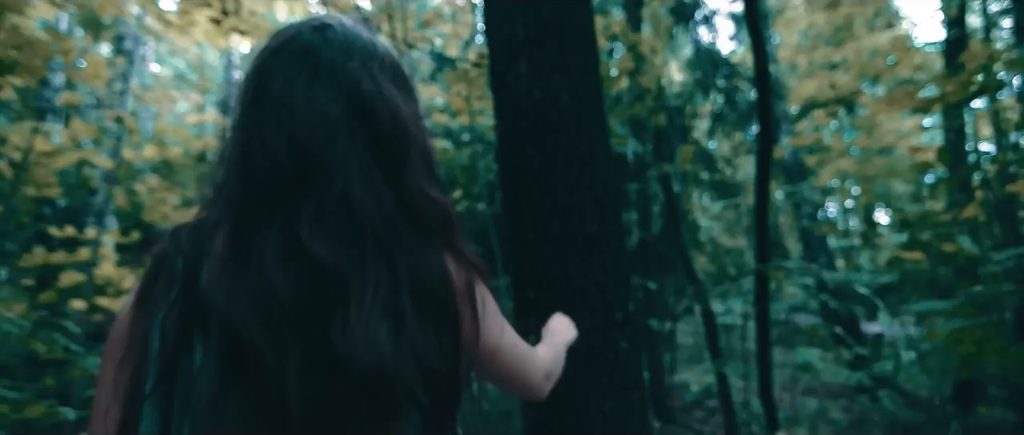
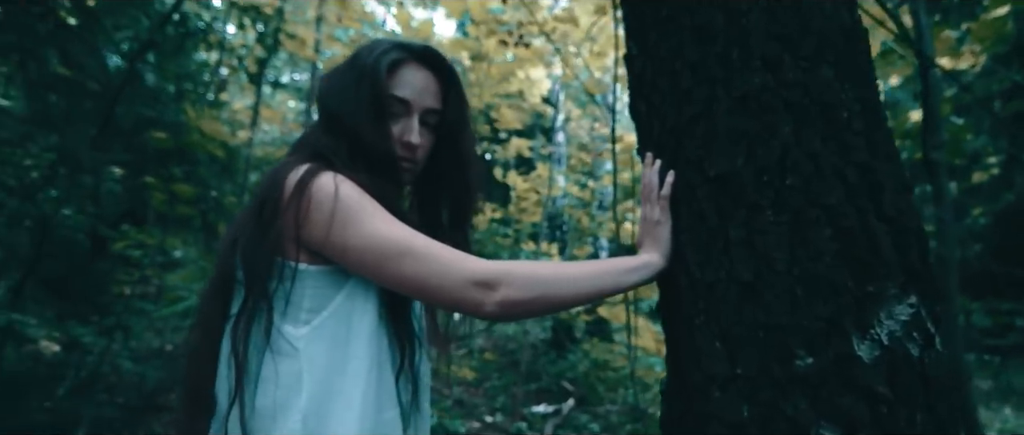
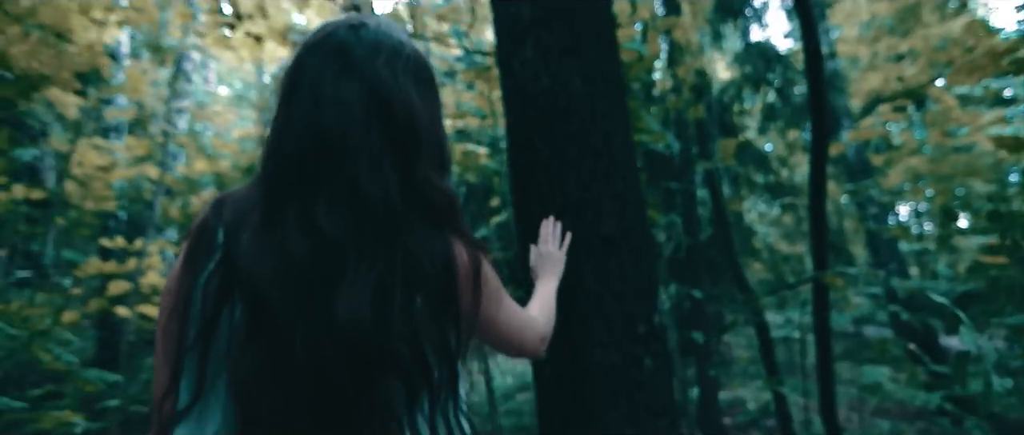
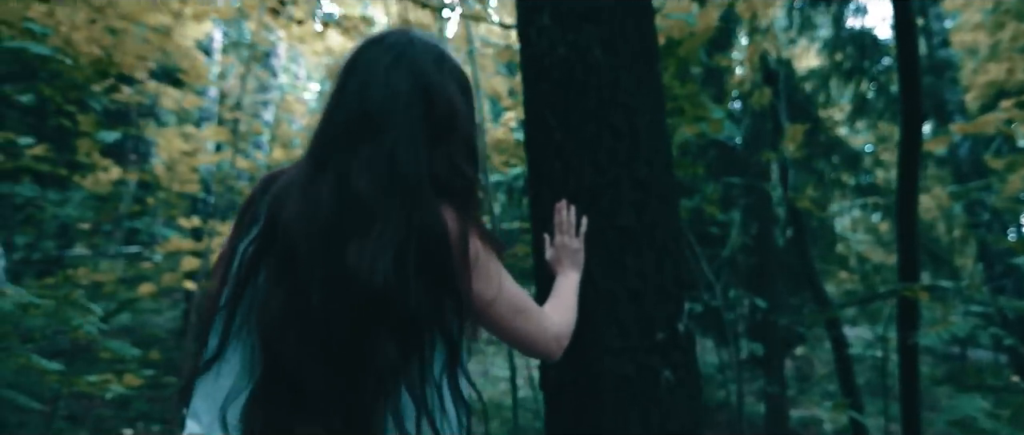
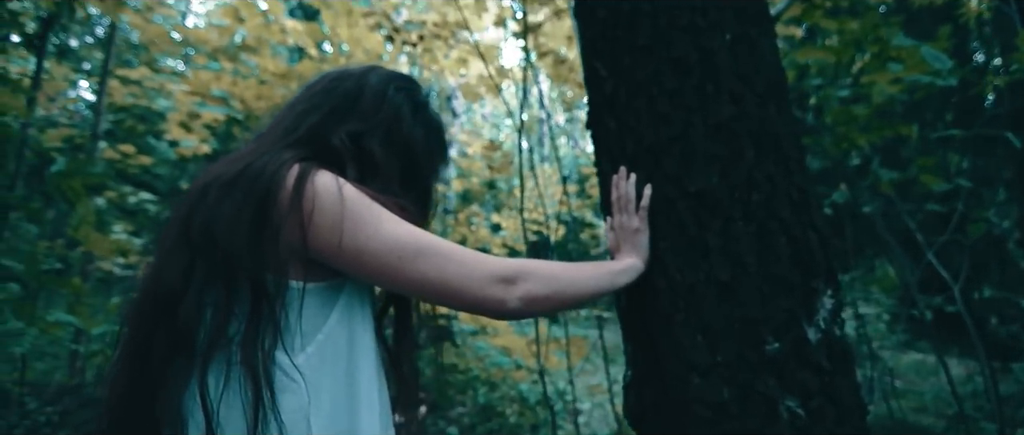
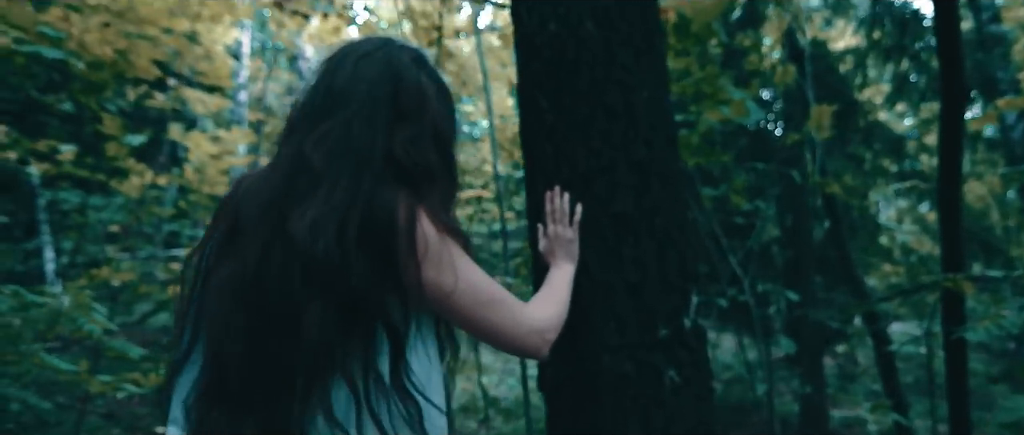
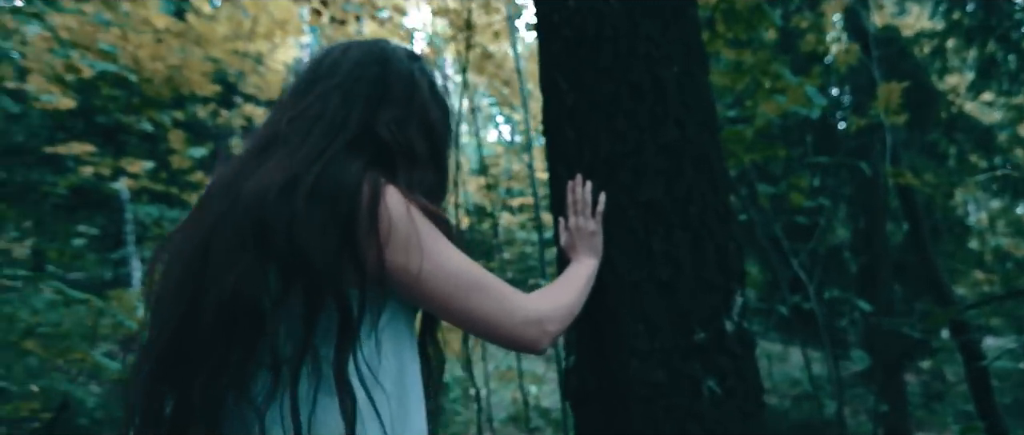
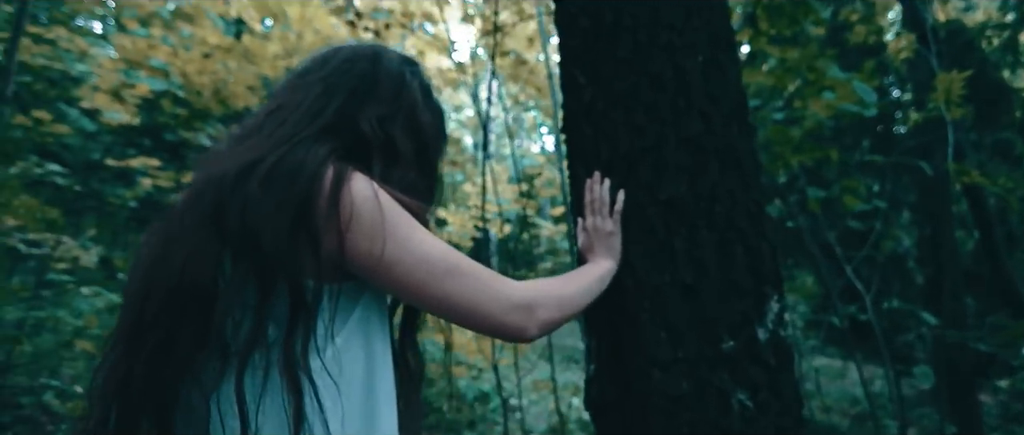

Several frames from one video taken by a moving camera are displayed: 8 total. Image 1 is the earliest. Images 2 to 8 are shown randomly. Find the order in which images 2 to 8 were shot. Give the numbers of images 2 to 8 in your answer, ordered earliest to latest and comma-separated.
3, 4, 6, 7, 8, 5, 2
